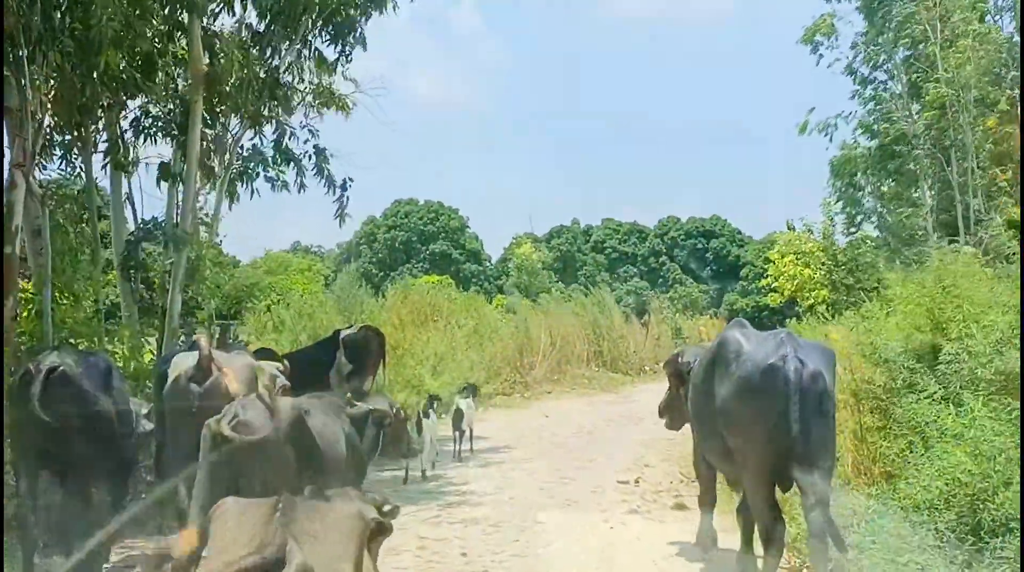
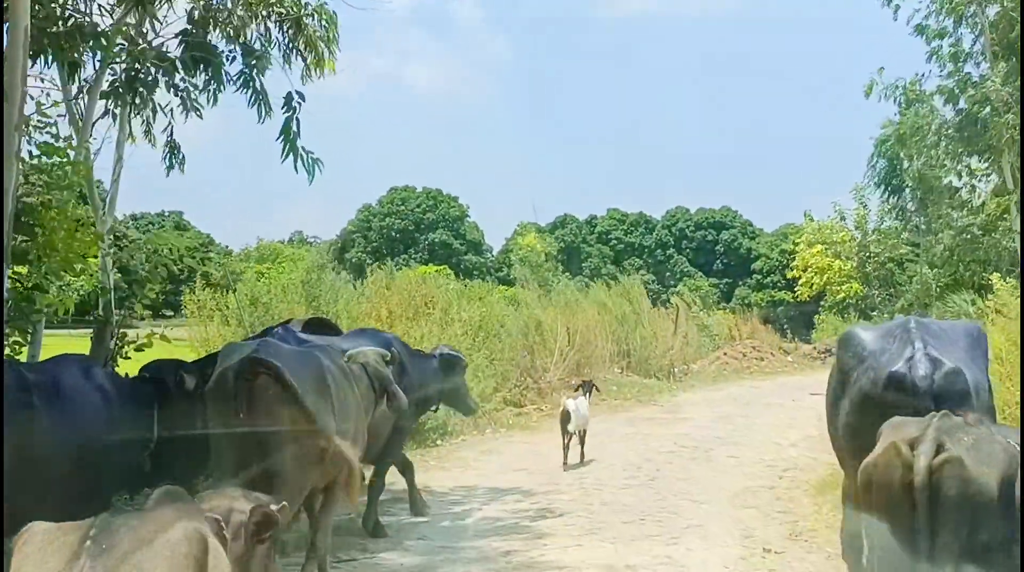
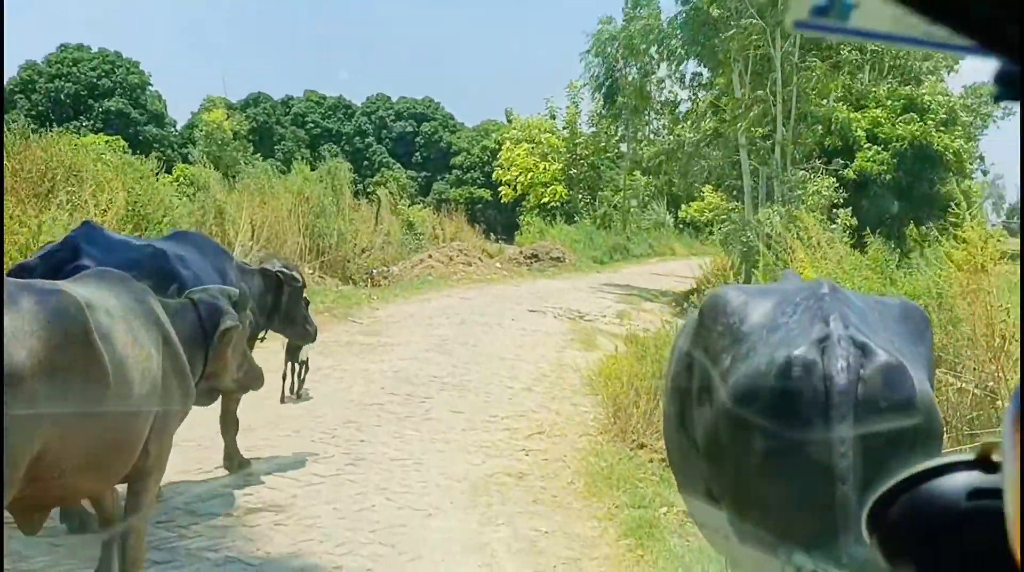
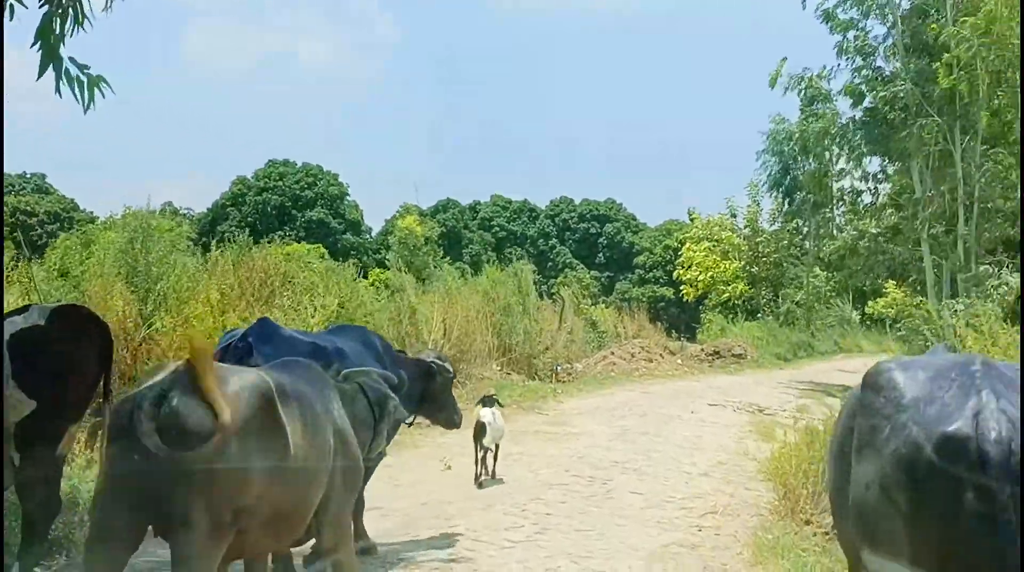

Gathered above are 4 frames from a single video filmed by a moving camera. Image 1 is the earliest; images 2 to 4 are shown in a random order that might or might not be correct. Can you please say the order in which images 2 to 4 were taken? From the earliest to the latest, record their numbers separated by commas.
2, 4, 3
